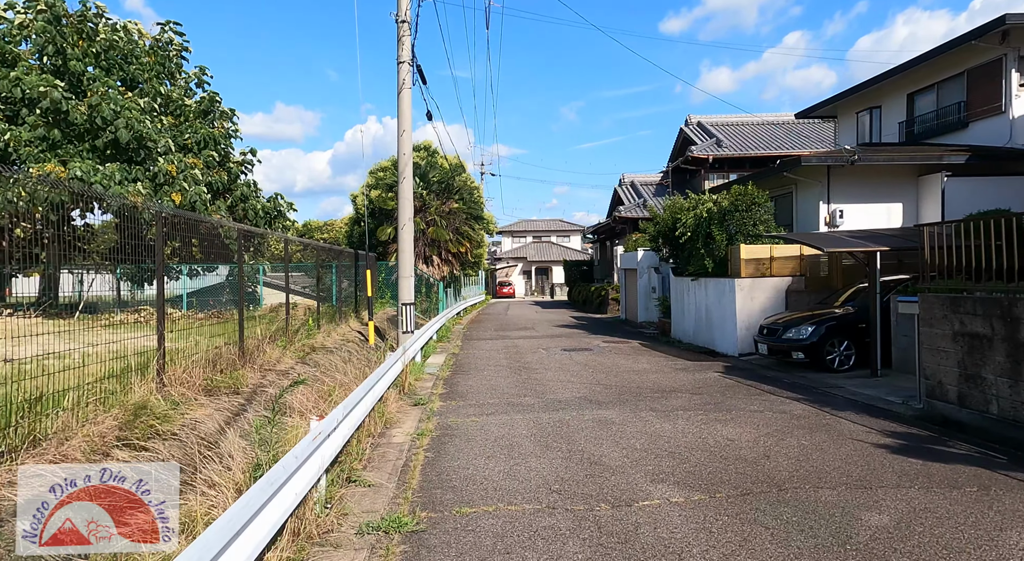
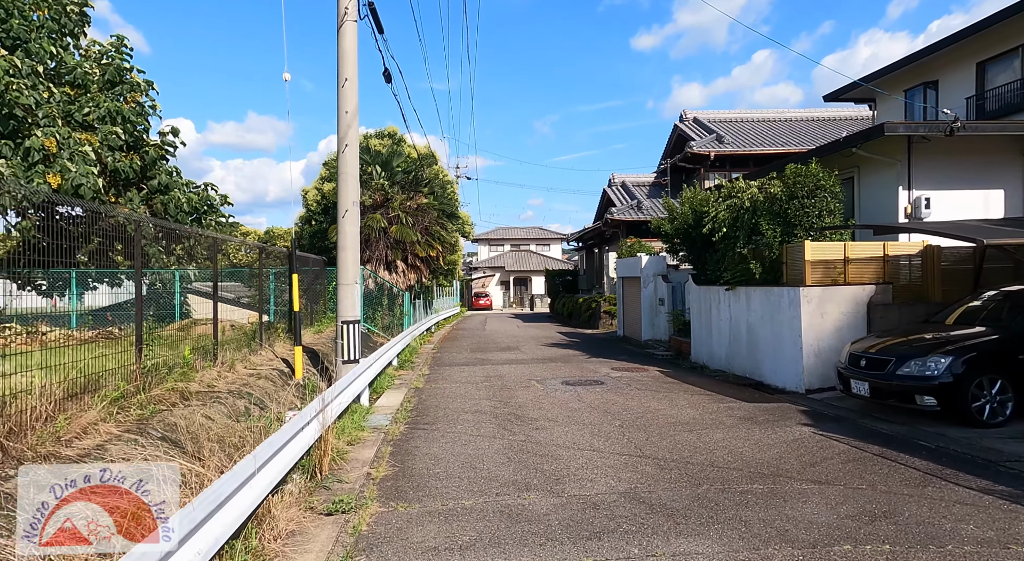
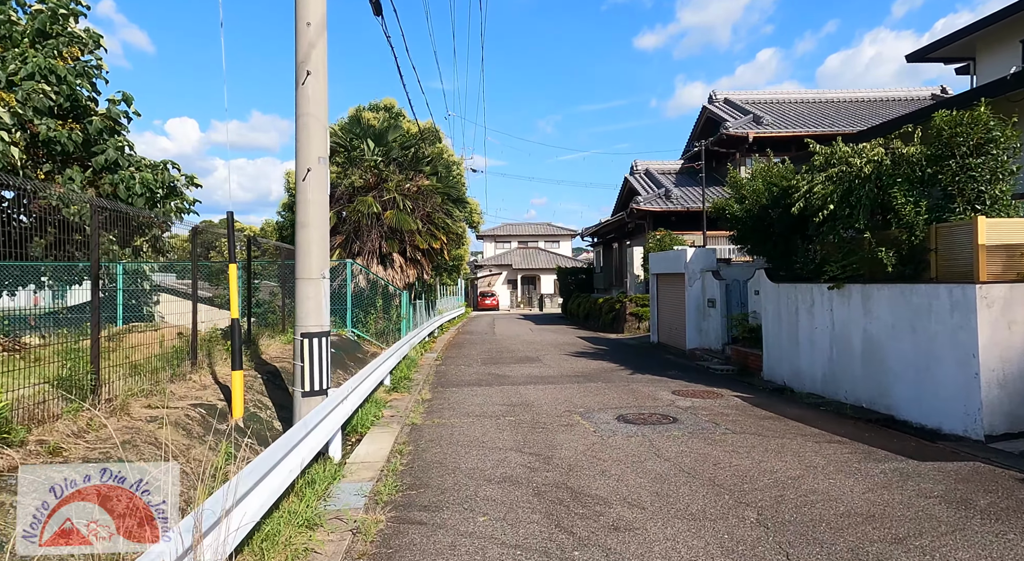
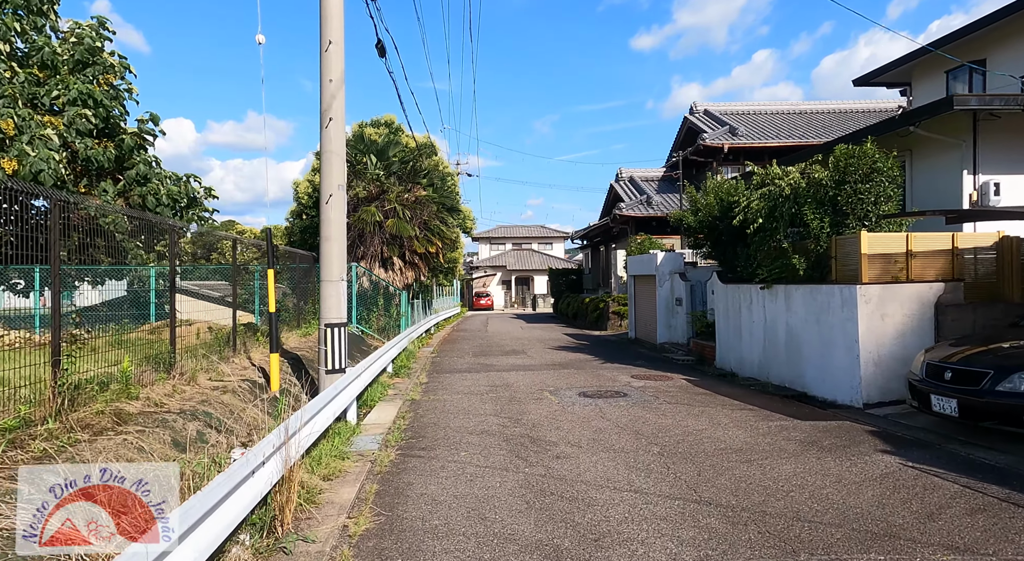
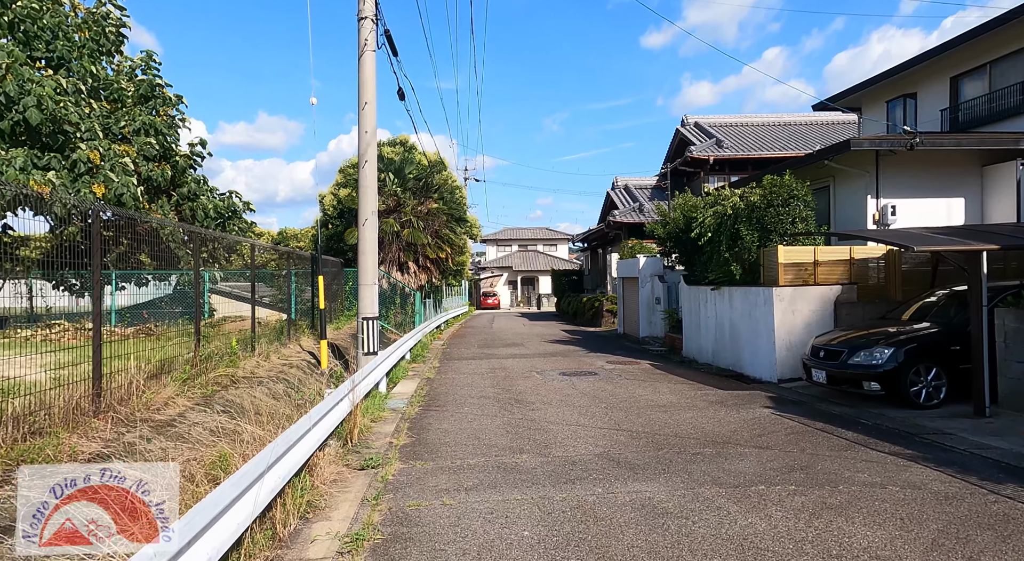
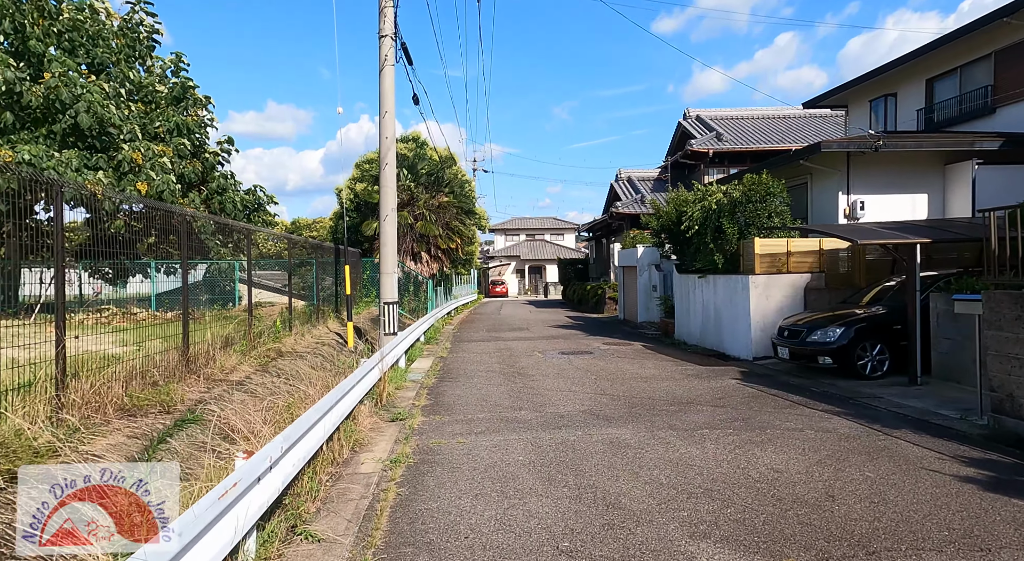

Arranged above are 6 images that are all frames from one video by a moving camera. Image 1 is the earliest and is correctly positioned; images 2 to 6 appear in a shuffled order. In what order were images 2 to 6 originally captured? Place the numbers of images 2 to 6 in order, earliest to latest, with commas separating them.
6, 5, 2, 4, 3
